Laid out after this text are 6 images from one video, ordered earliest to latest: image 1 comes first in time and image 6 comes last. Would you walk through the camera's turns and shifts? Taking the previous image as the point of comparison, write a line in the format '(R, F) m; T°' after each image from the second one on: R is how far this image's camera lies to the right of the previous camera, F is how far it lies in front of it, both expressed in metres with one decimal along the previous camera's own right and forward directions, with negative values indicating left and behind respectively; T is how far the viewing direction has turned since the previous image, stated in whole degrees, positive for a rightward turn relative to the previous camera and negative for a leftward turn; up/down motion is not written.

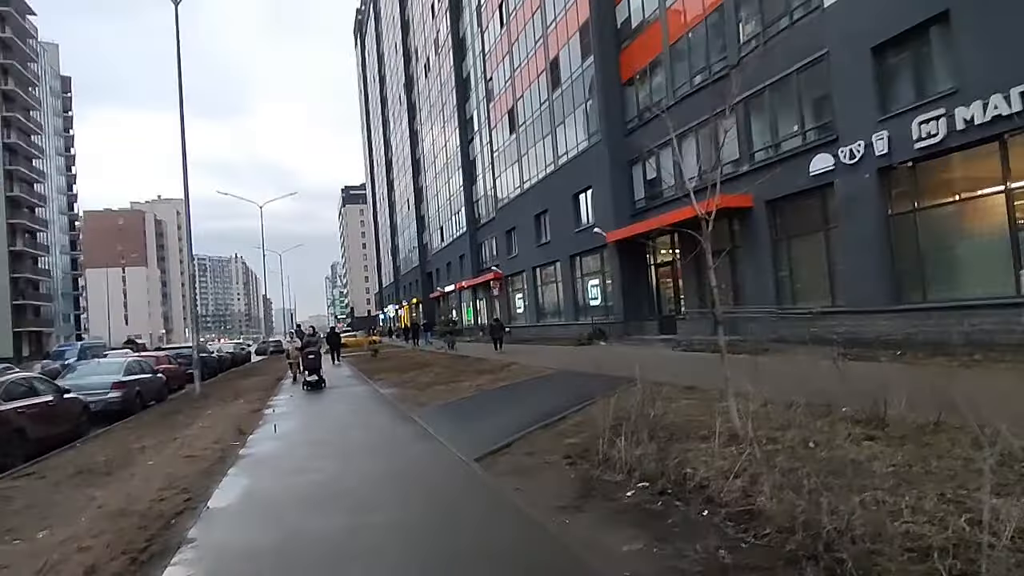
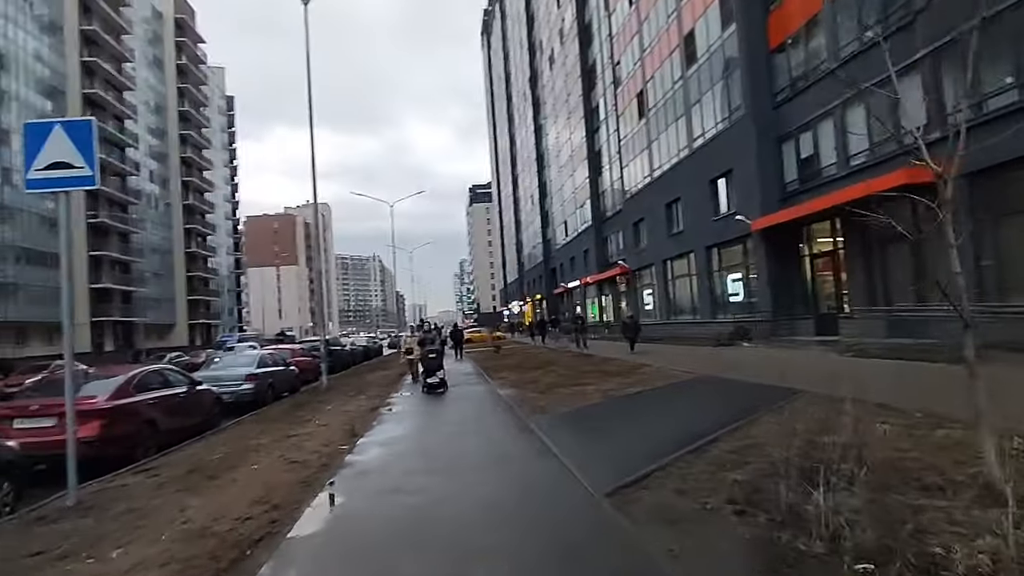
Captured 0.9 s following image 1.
(-0.2, +1.6) m; -12°
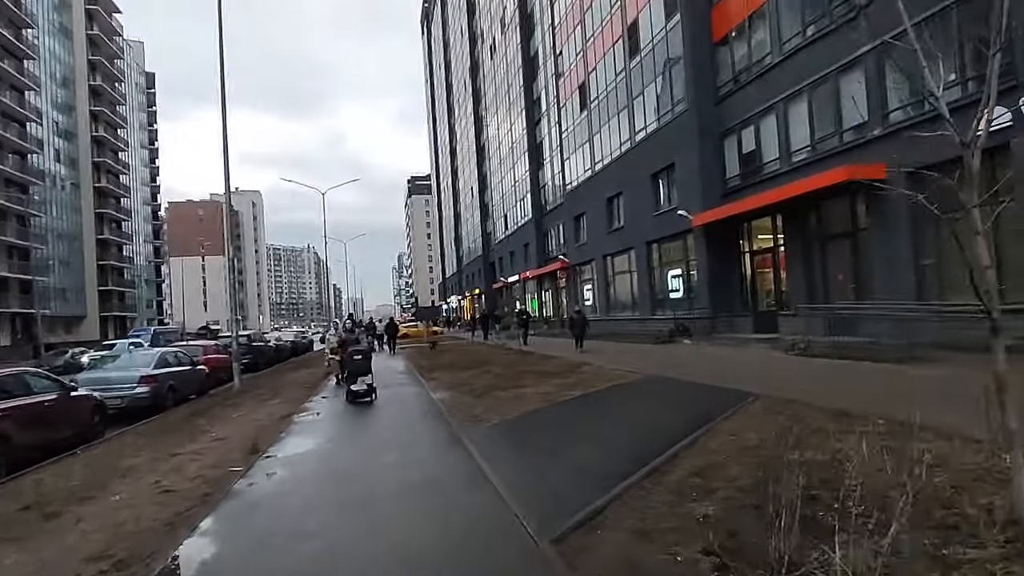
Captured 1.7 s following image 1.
(+0.1, +1.3) m; +6°
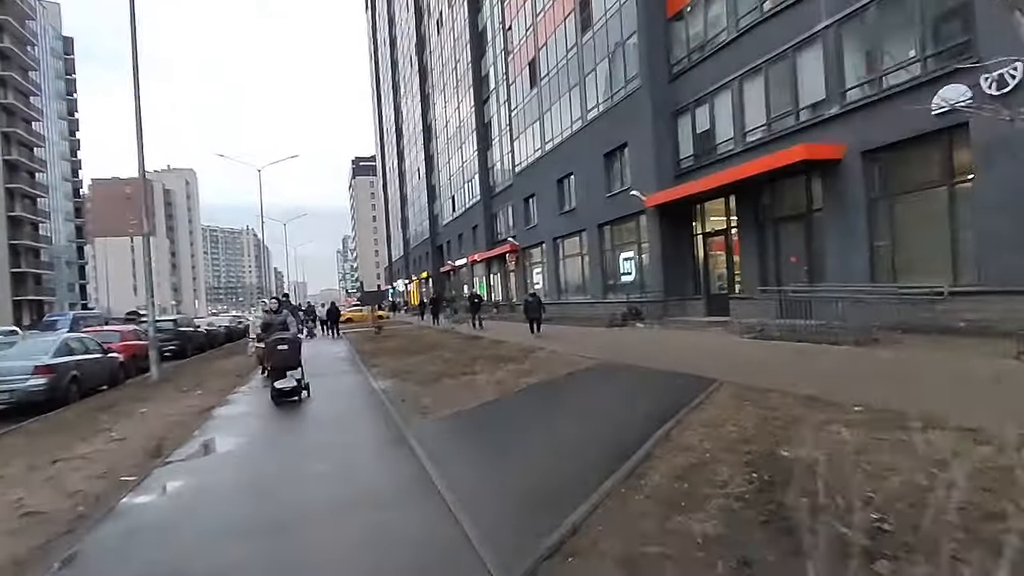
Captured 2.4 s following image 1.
(0.0, +1.1) m; +5°
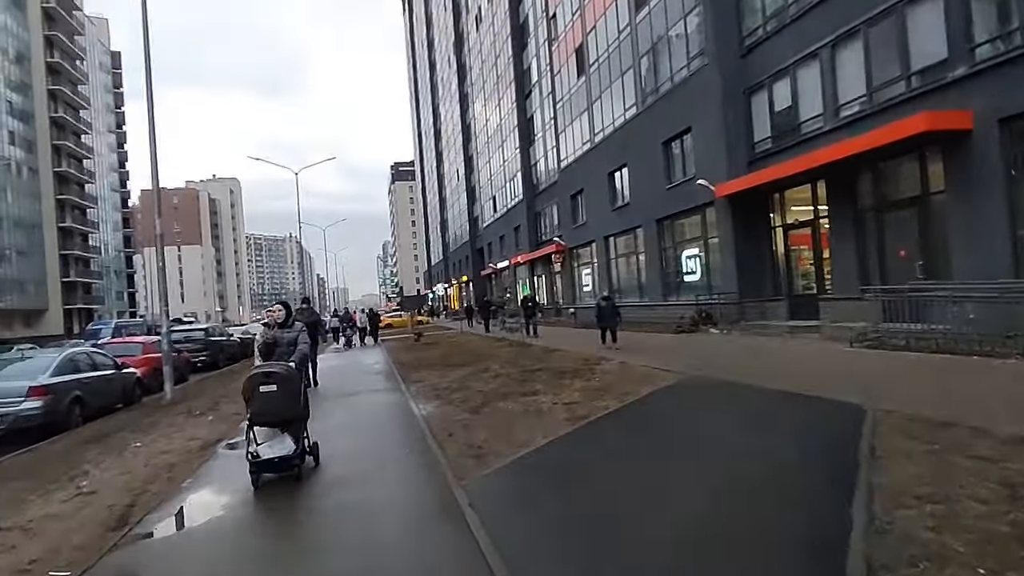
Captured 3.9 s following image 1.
(-0.6, +2.4) m; -4°
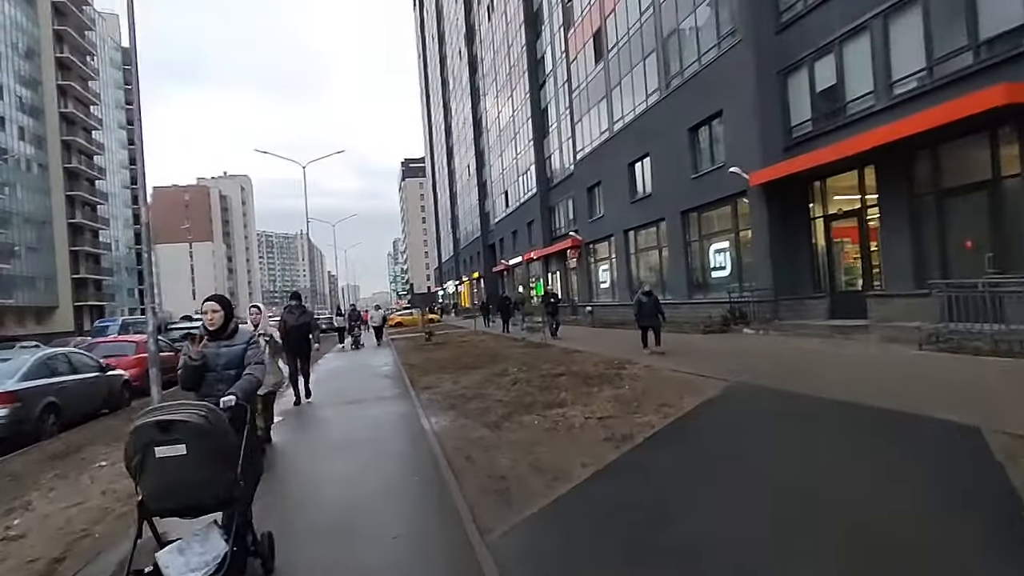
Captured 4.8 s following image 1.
(-0.2, +1.5) m; -1°
